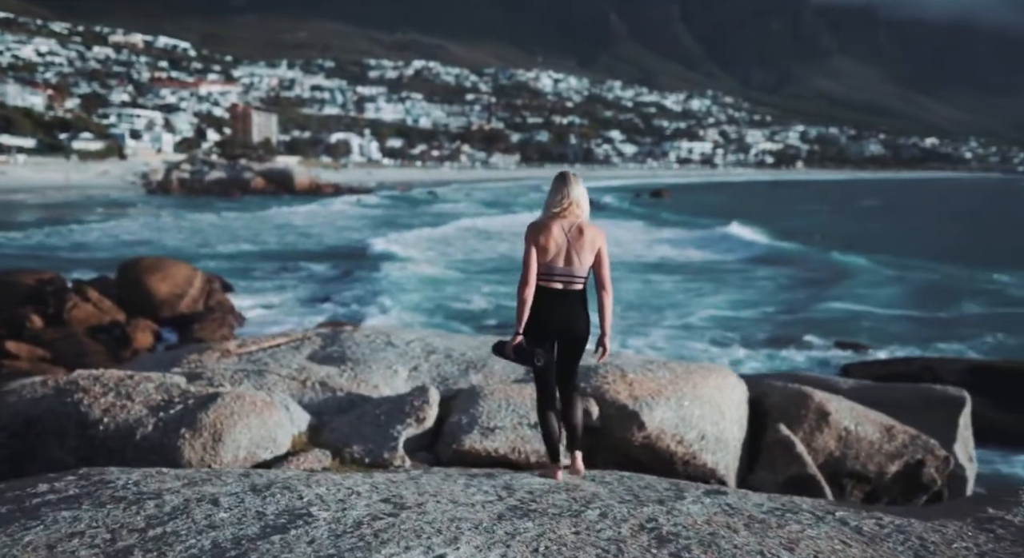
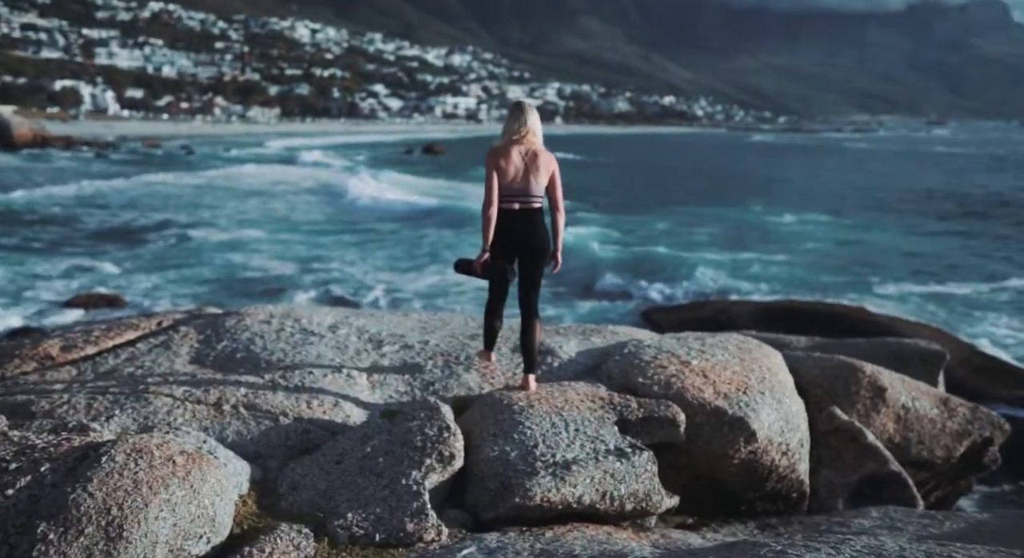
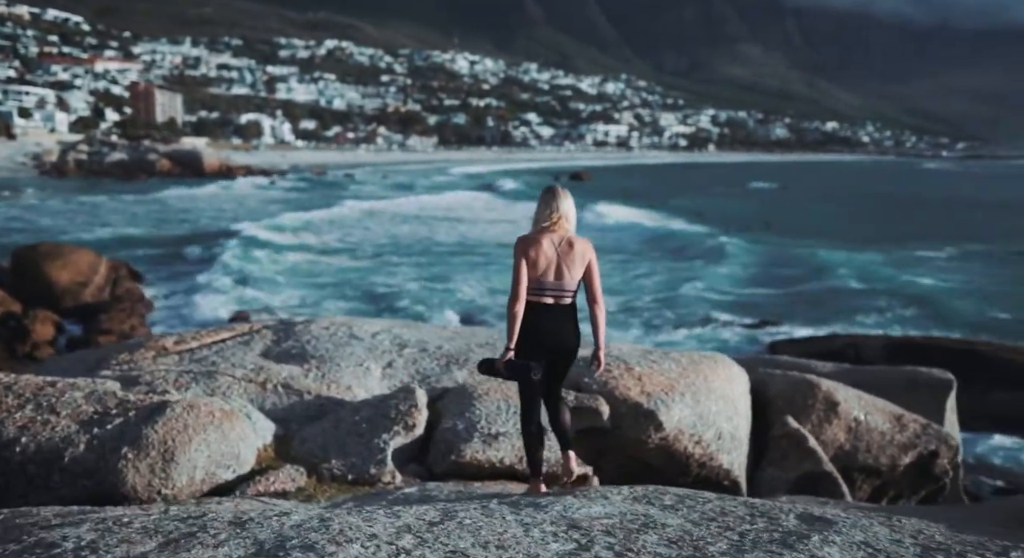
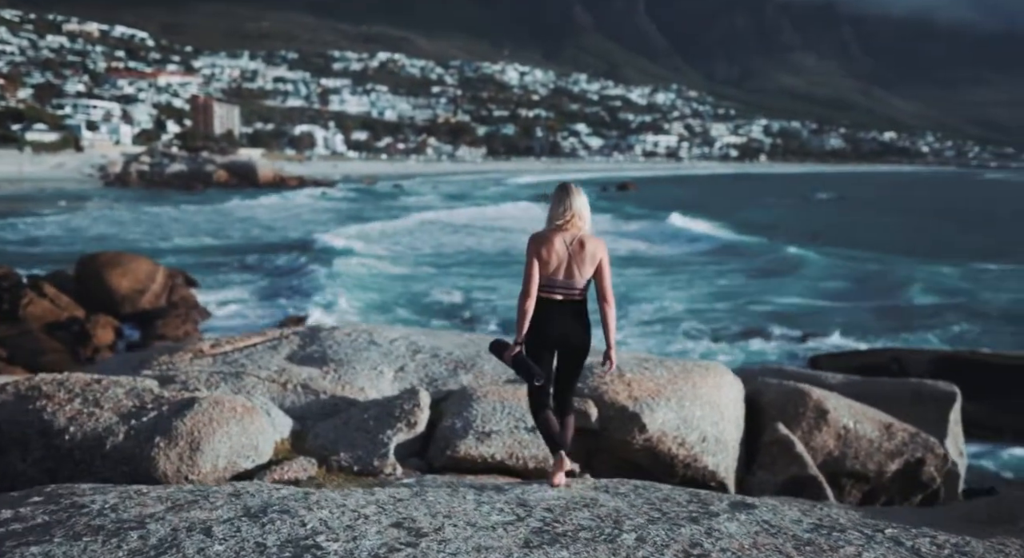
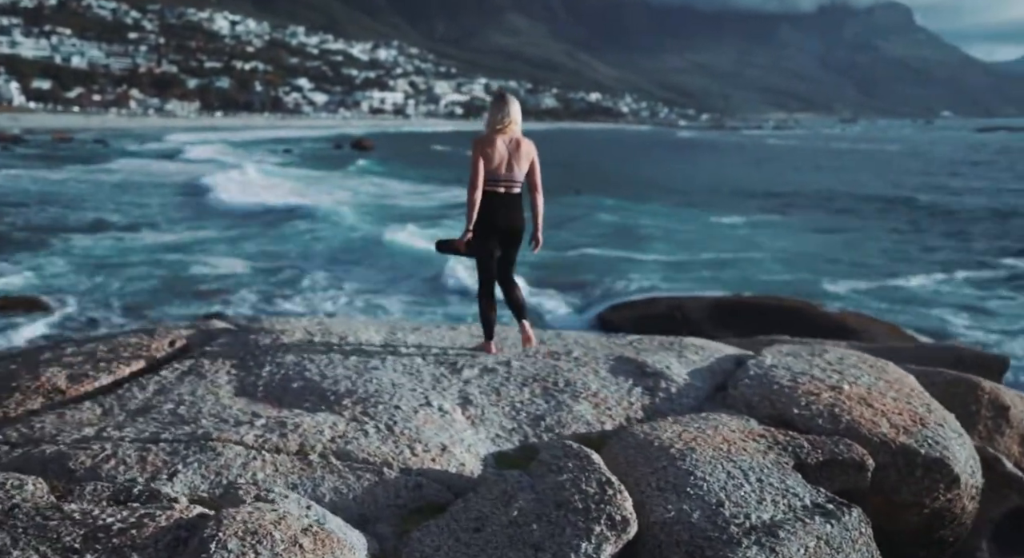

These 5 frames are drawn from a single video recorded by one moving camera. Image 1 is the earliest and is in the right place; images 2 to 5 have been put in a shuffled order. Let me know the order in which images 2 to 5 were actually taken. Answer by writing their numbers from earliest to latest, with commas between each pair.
4, 3, 2, 5
